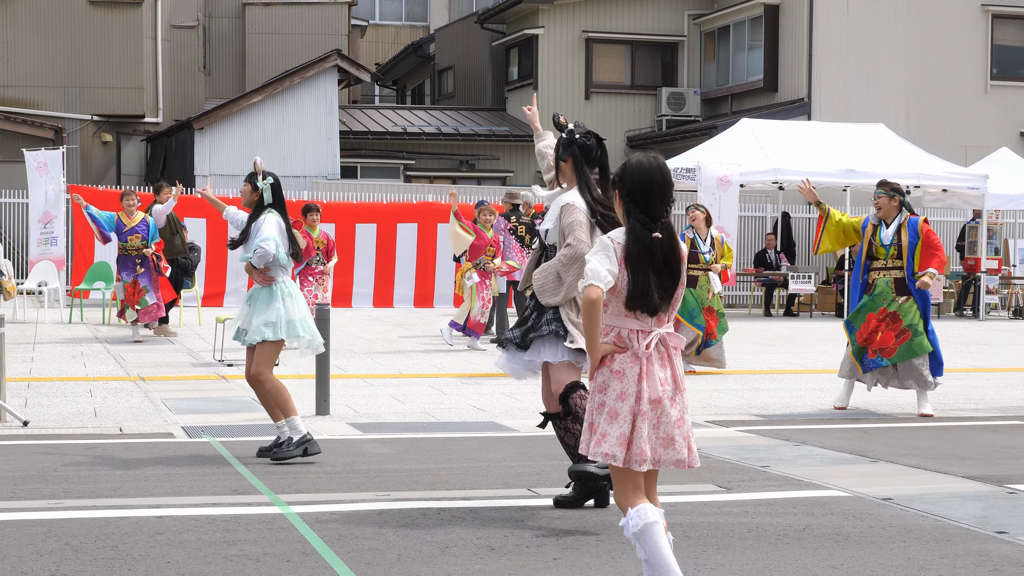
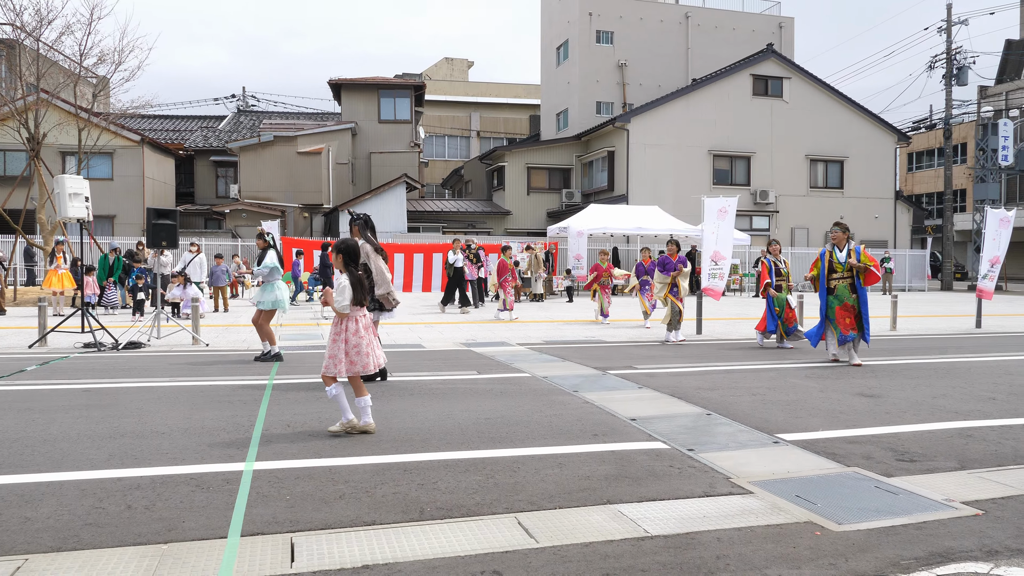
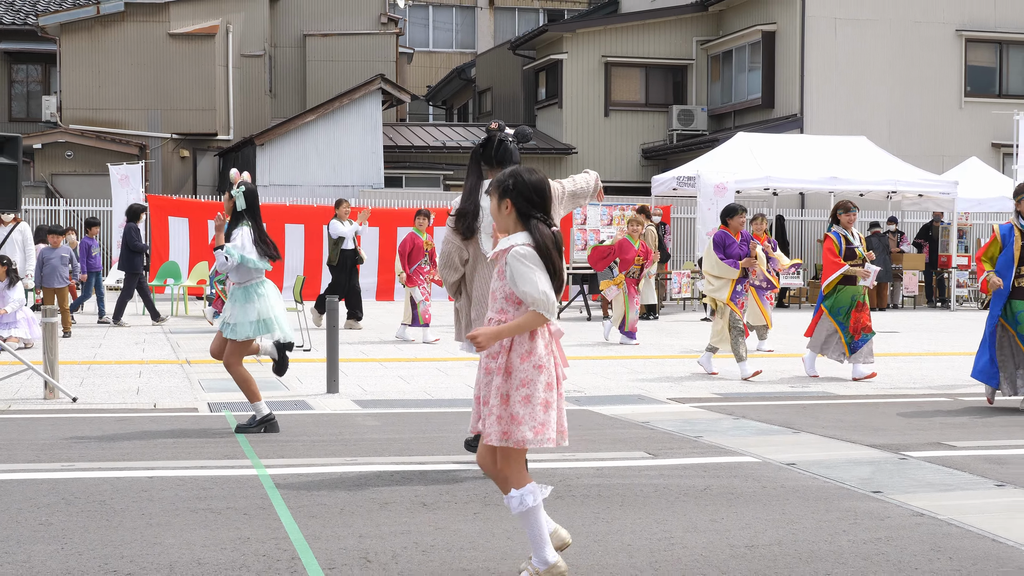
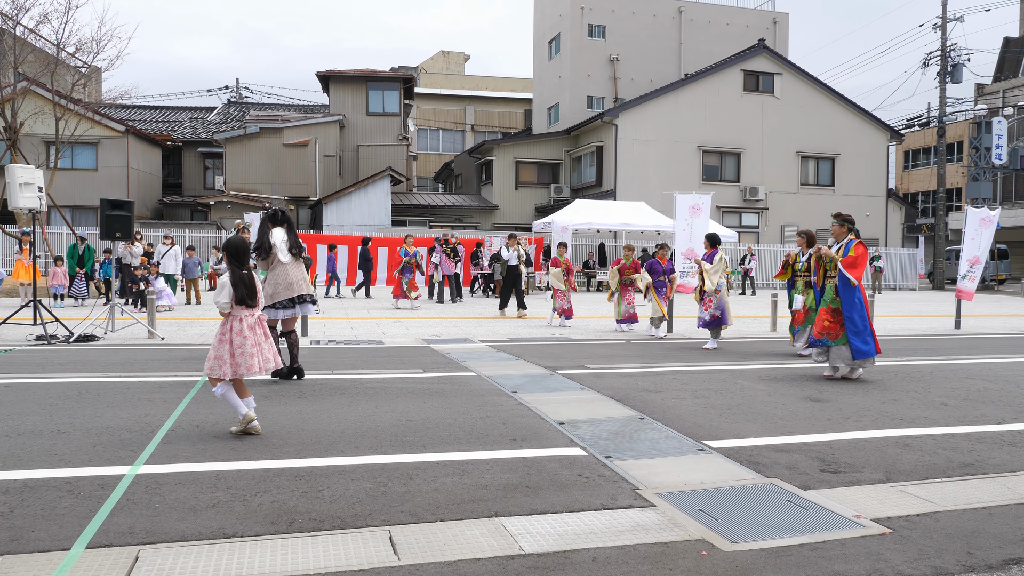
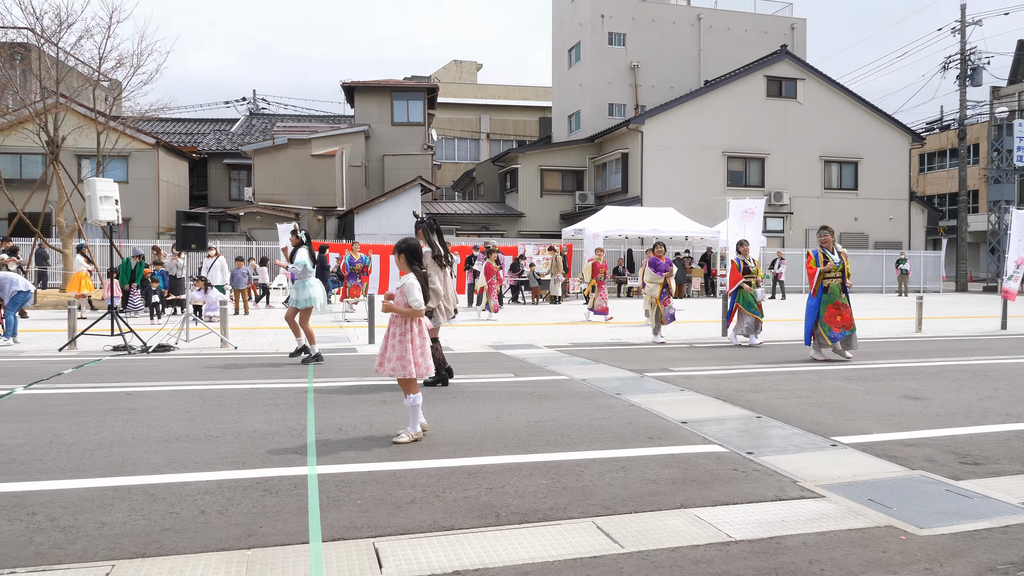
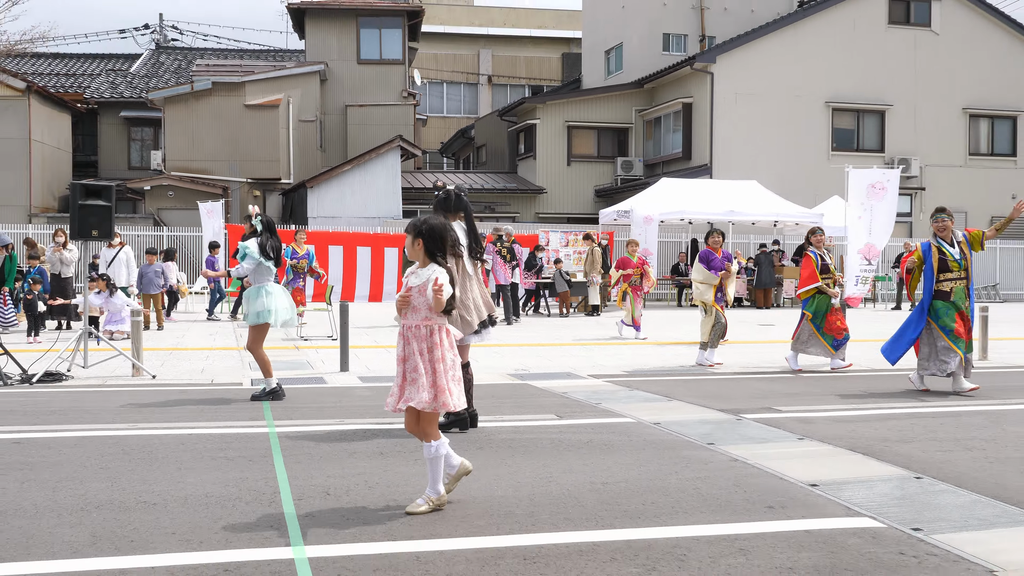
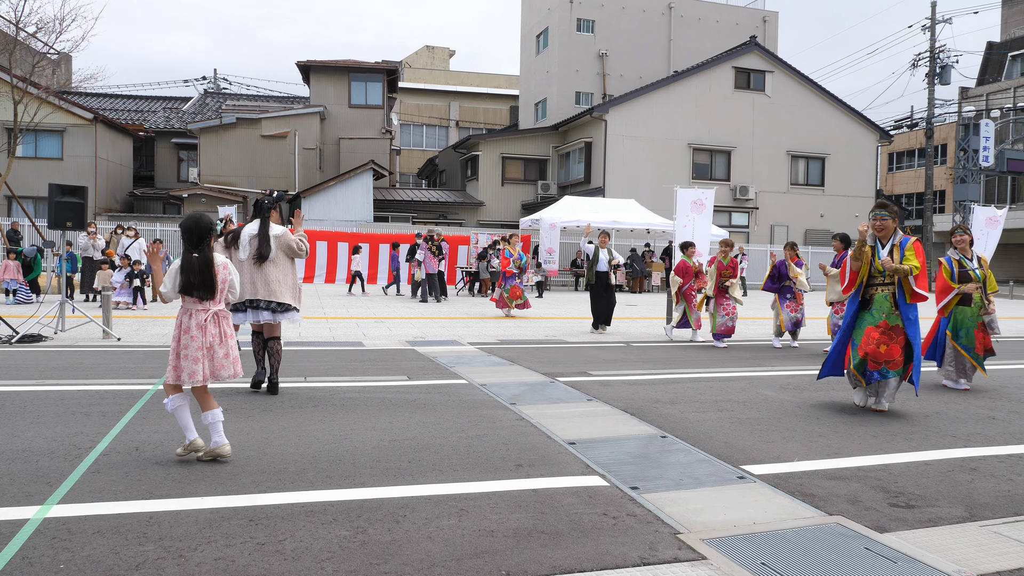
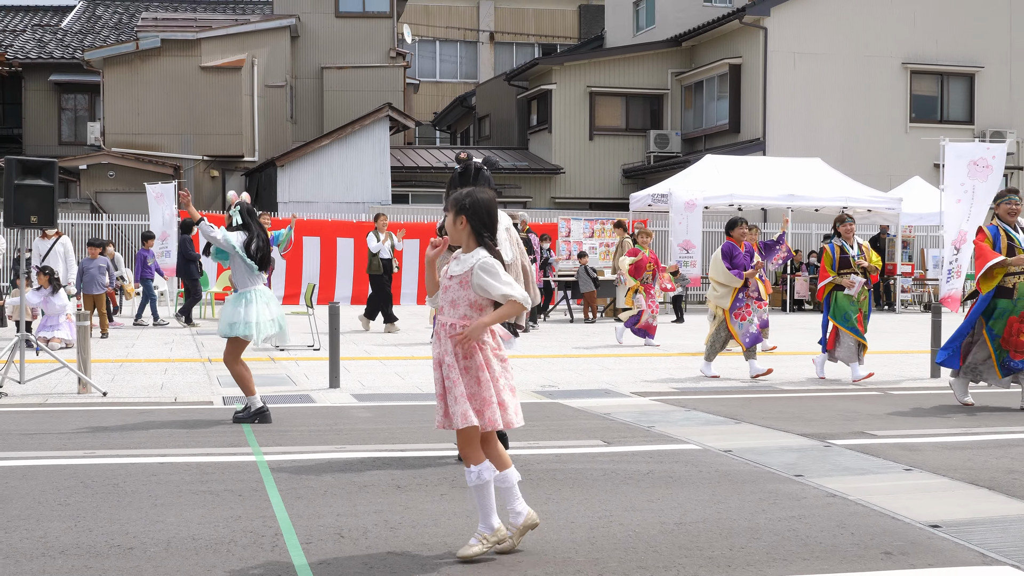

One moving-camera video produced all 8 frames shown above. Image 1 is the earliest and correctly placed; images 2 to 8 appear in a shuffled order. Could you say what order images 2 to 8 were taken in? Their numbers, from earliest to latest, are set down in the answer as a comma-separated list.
3, 8, 6, 5, 2, 4, 7
